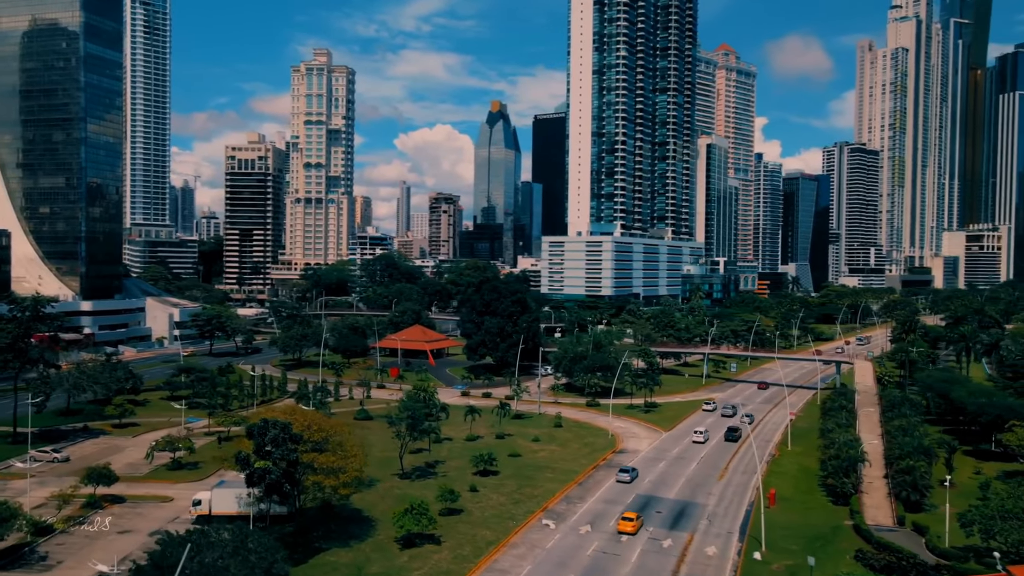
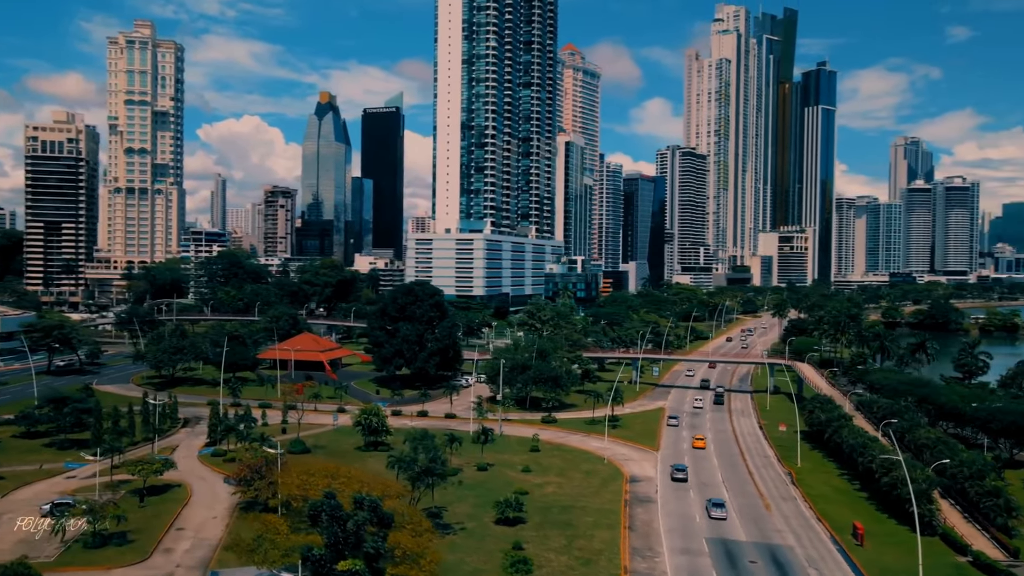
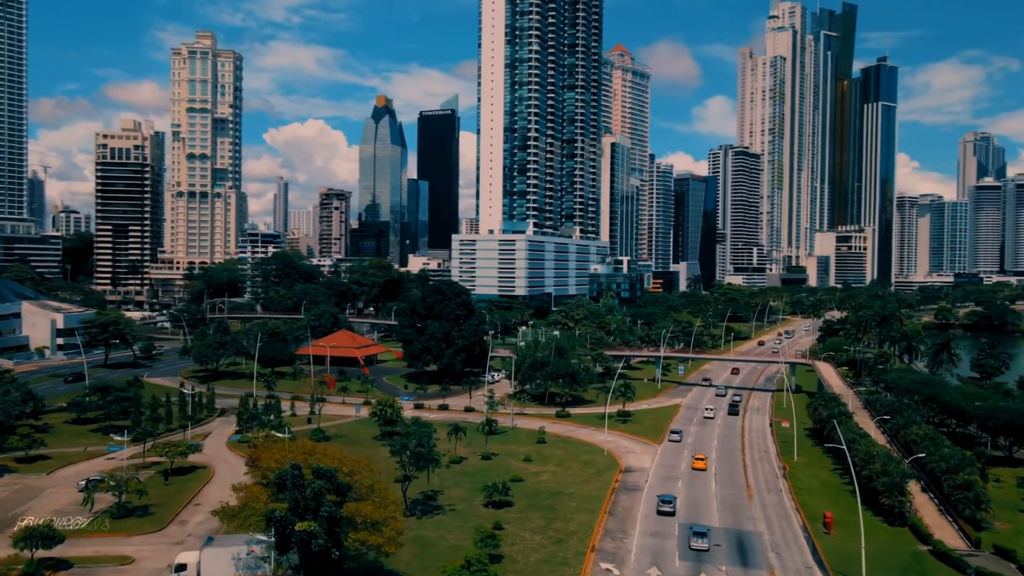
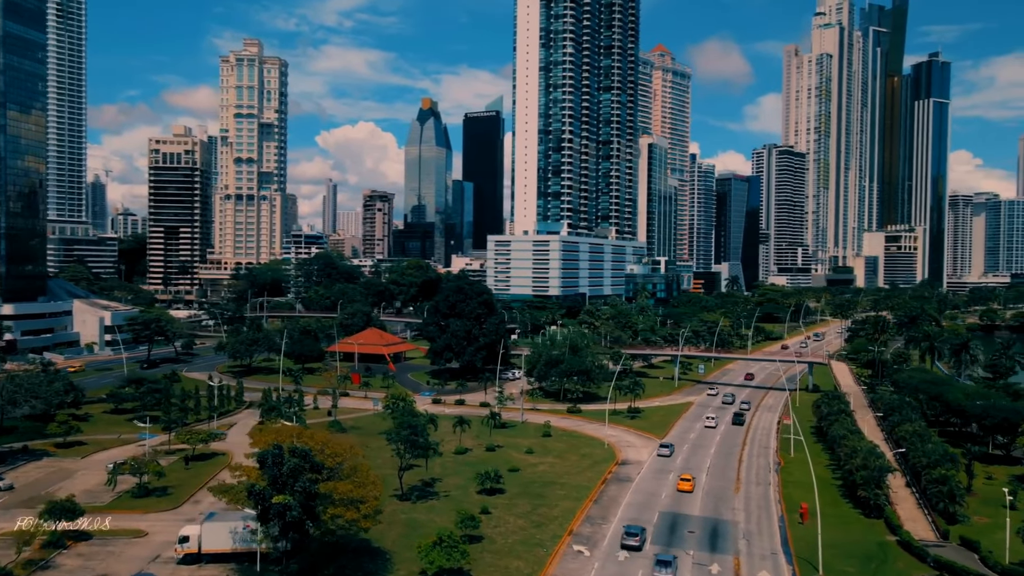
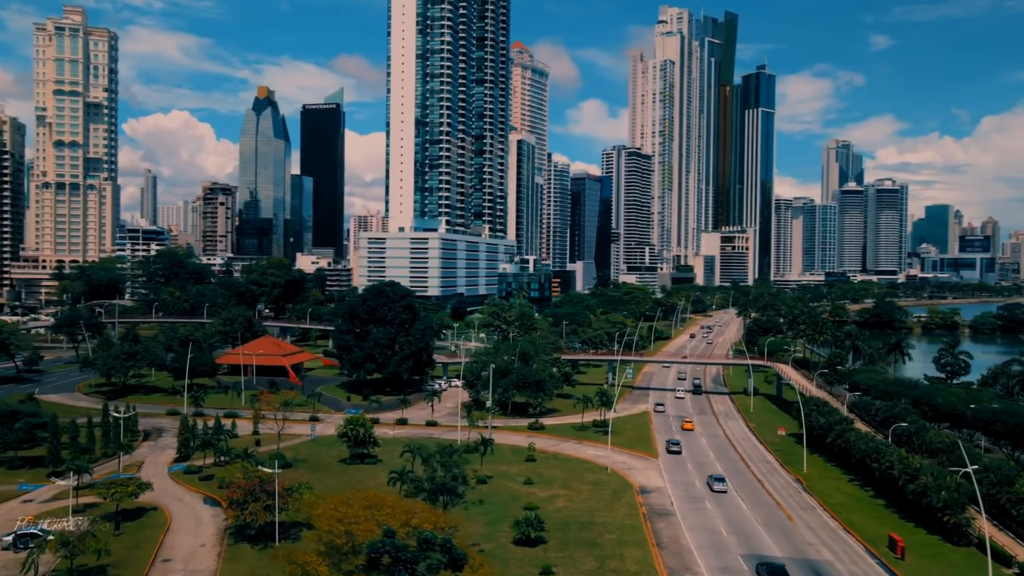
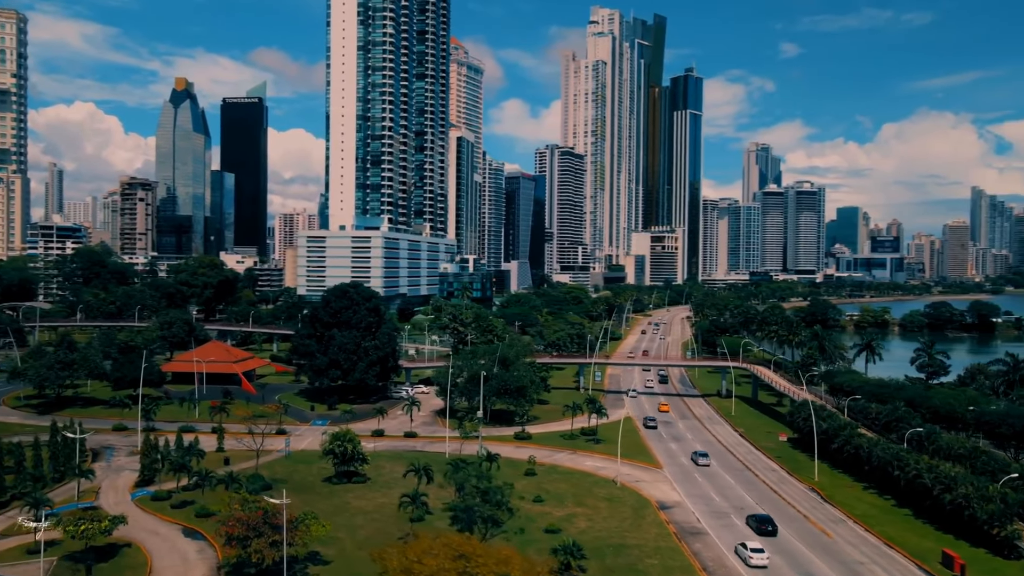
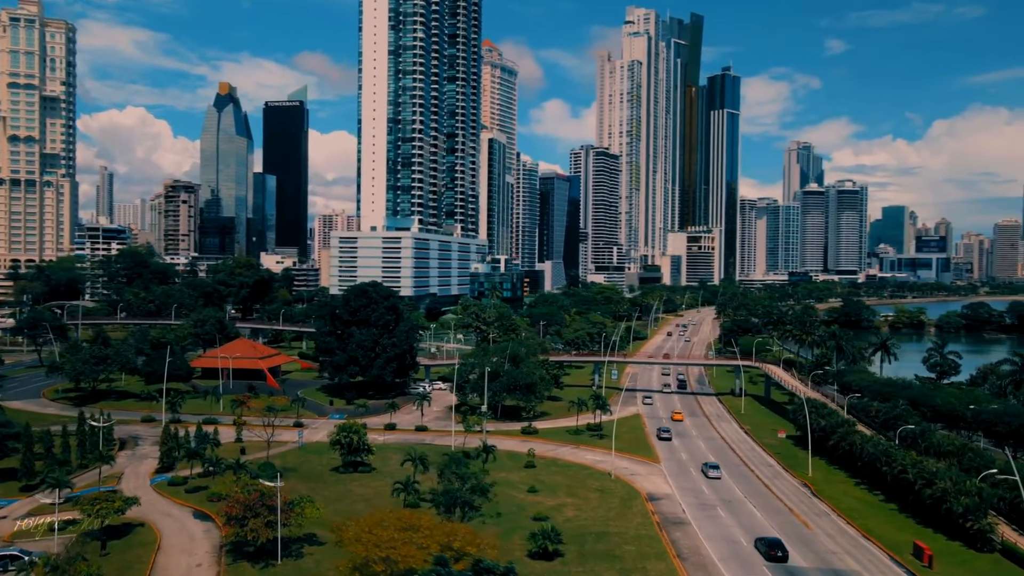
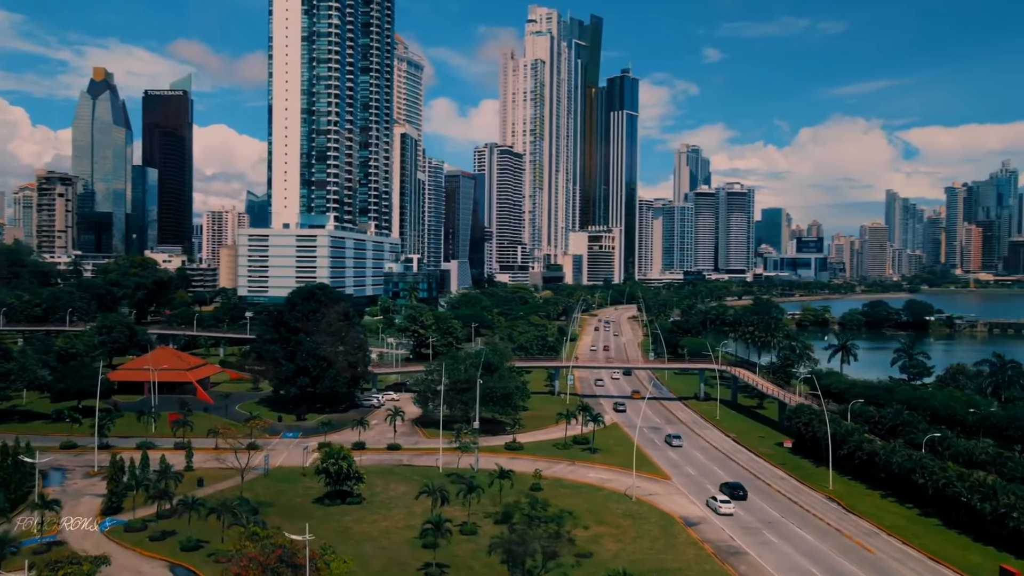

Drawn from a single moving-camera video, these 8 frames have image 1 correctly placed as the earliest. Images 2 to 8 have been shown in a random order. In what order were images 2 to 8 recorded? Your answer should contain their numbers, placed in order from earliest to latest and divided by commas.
4, 3, 2, 5, 7, 6, 8
